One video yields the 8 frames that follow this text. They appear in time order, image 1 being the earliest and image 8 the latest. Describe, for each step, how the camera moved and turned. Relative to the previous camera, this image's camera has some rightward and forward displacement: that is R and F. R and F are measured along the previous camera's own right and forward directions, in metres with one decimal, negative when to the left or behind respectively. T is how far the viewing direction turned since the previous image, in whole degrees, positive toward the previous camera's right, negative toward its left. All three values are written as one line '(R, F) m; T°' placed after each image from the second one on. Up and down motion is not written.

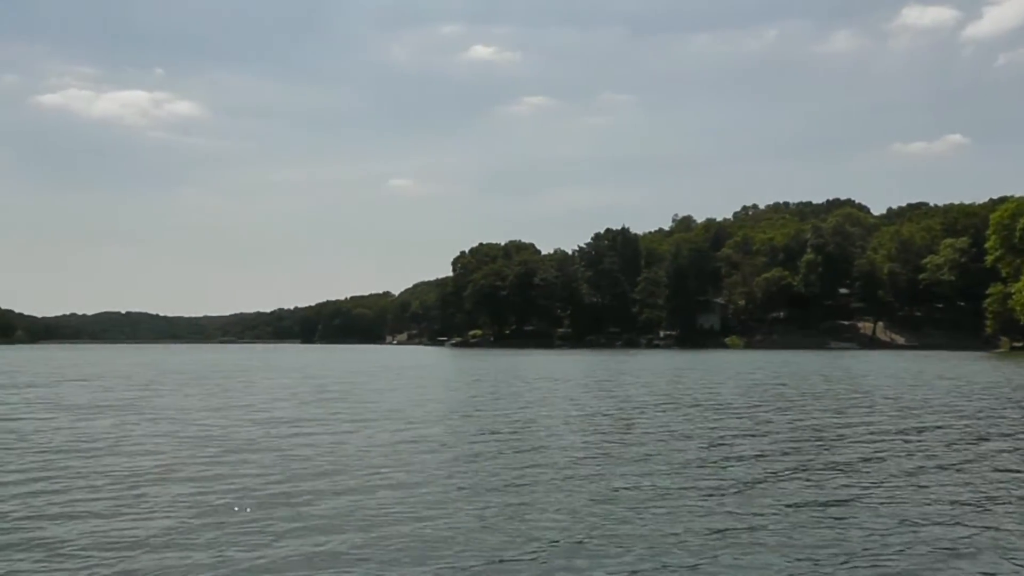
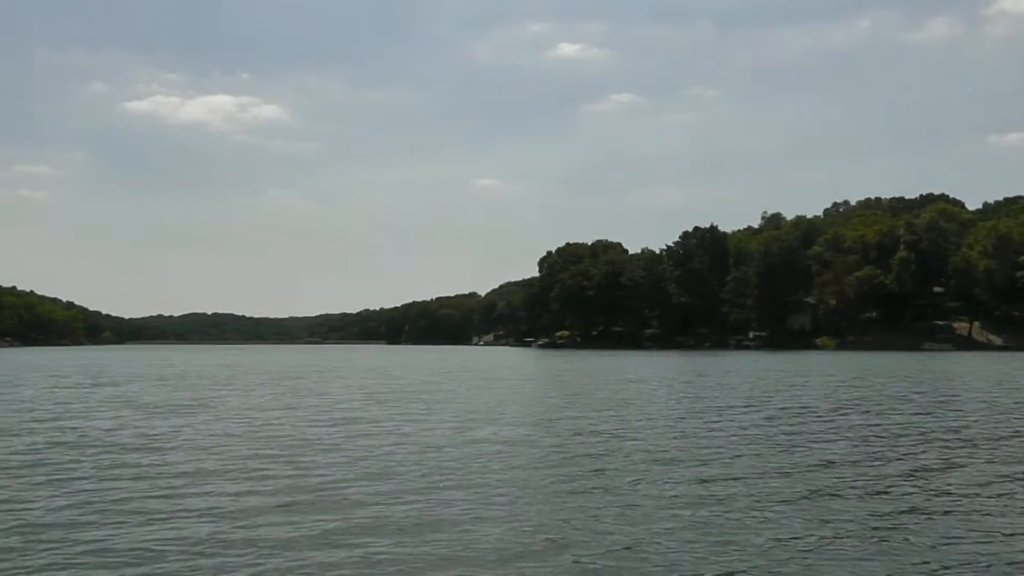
(+1.5, +0.6) m; -5°
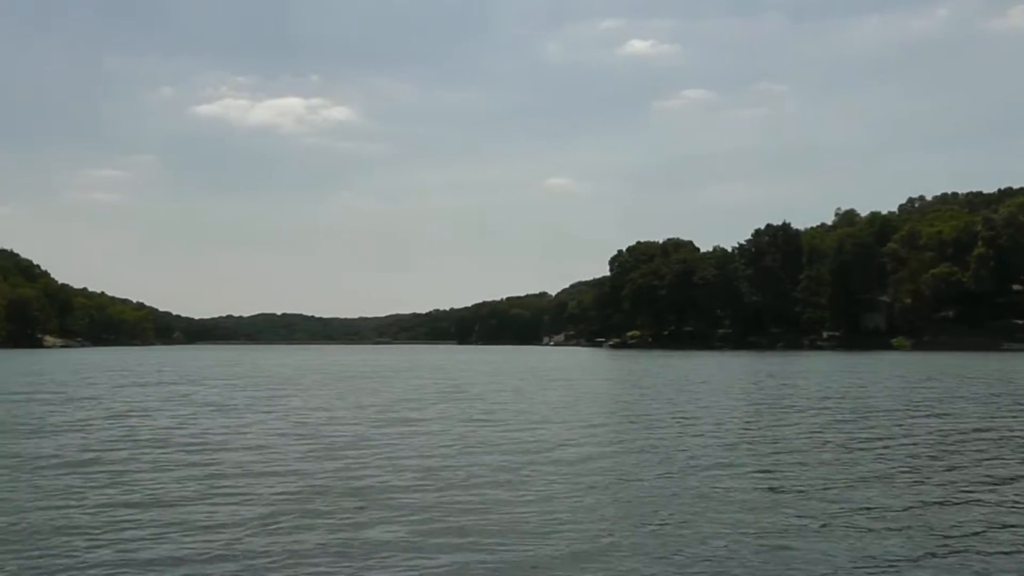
(+2.8, +0.5) m; -6°
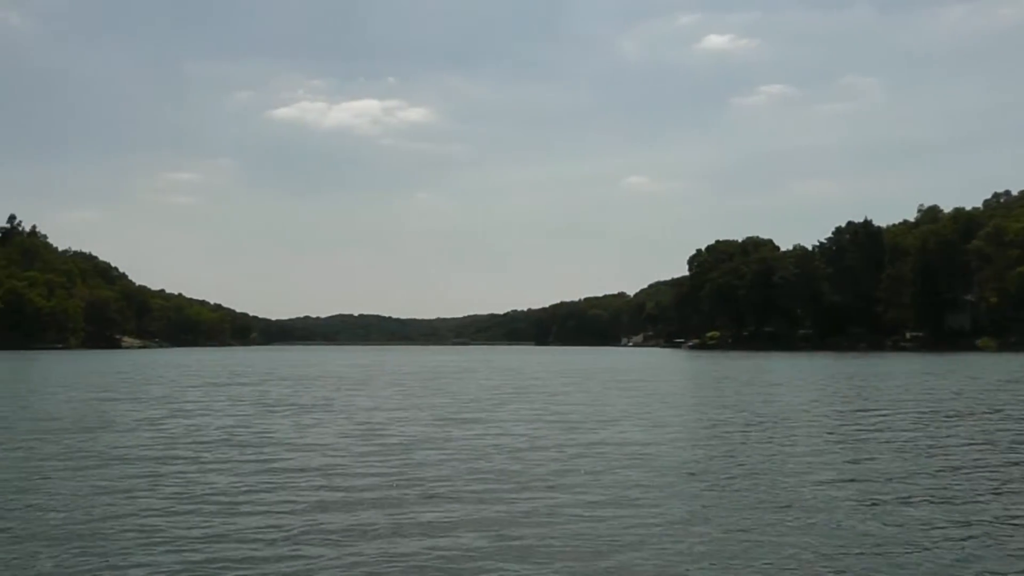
(+2.7, +0.6) m; -6°
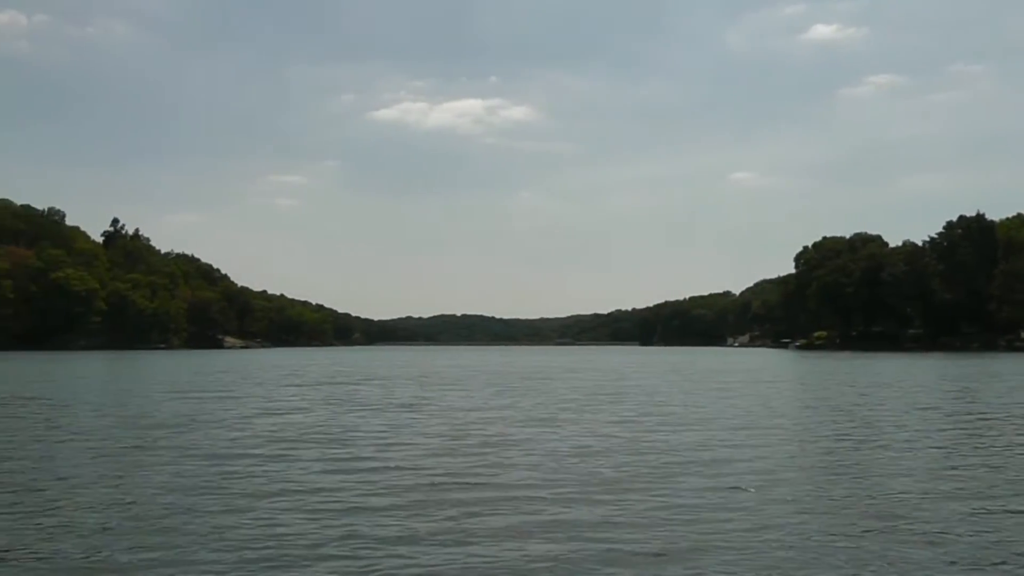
(+3.4, +0.8) m; -8°
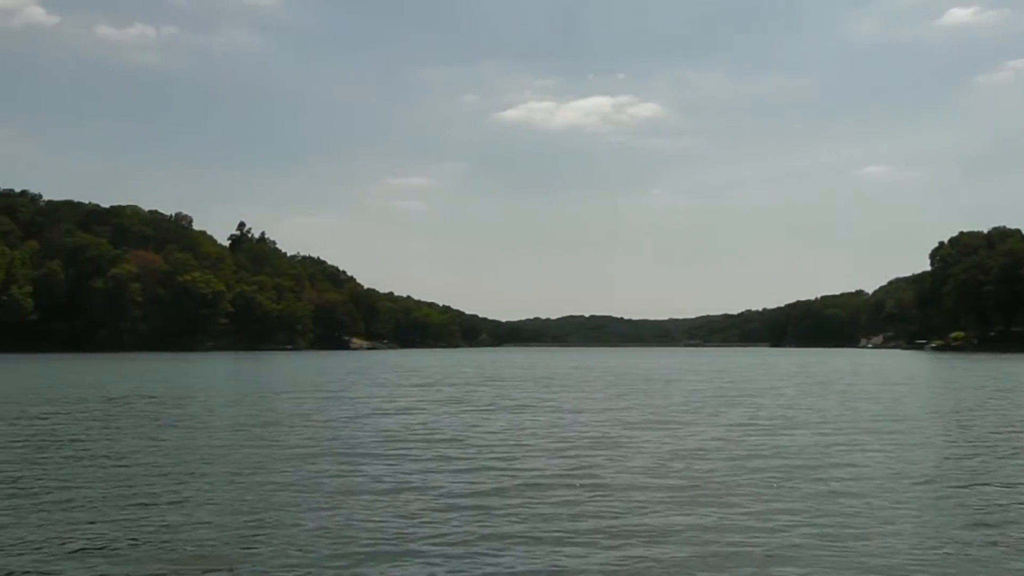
(+4.5, +1.0) m; -10°
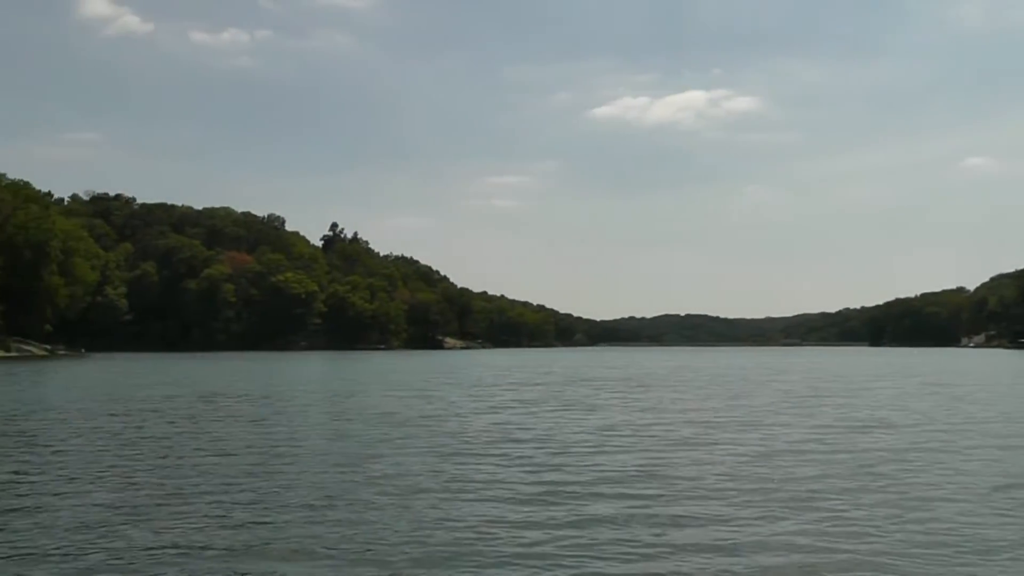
(+3.4, +0.6) m; -7°
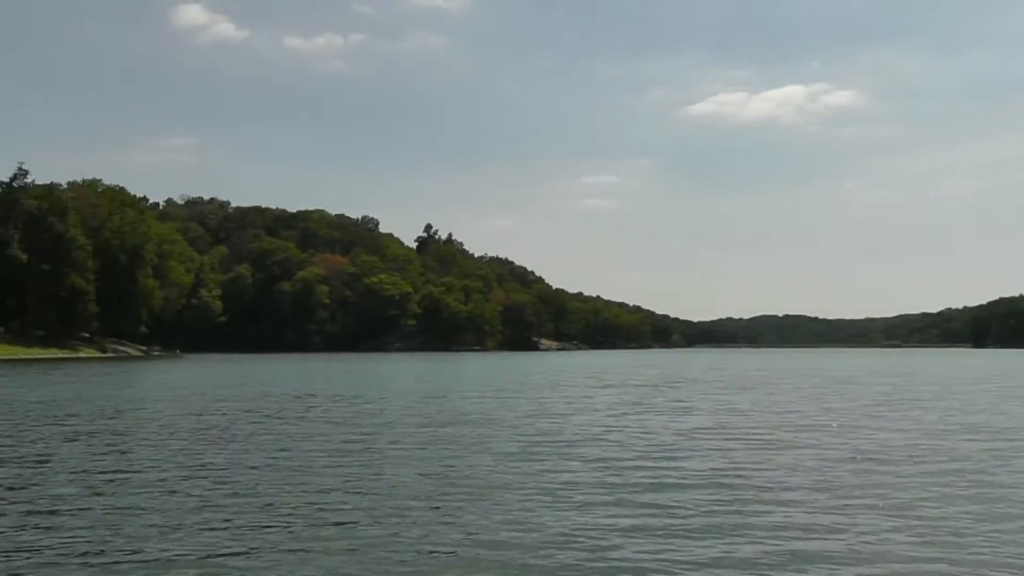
(+3.1, +0.6) m; -7°
